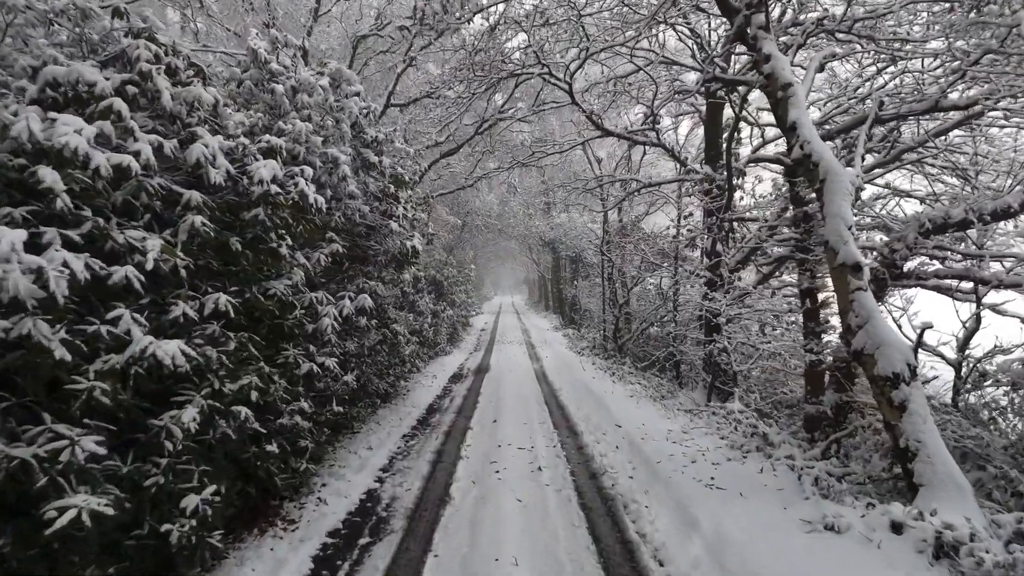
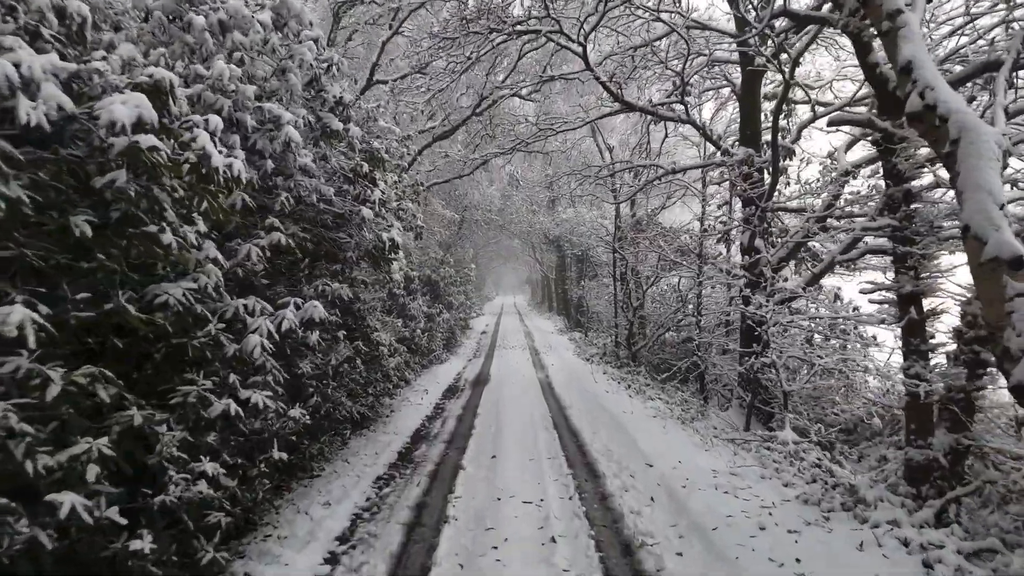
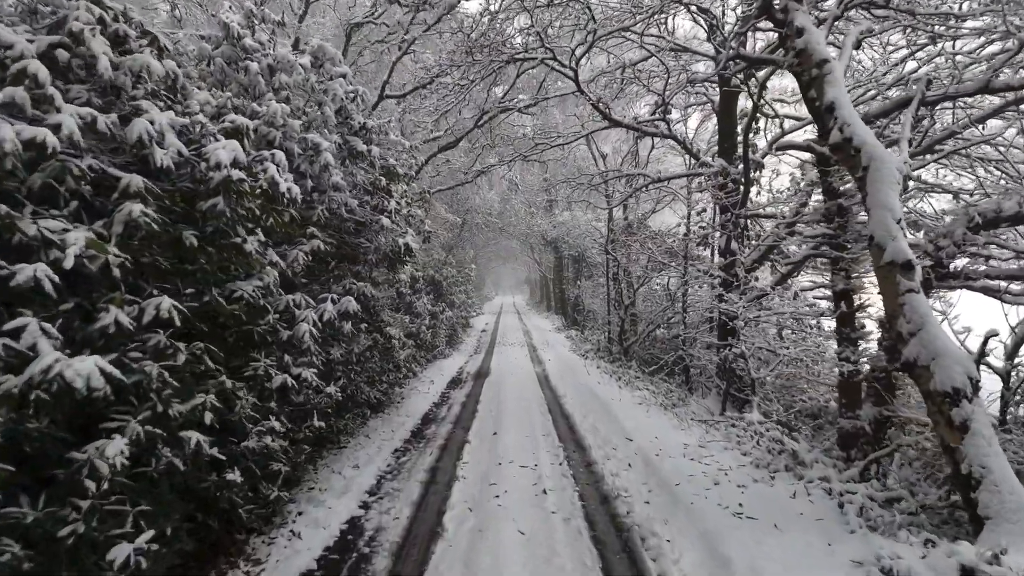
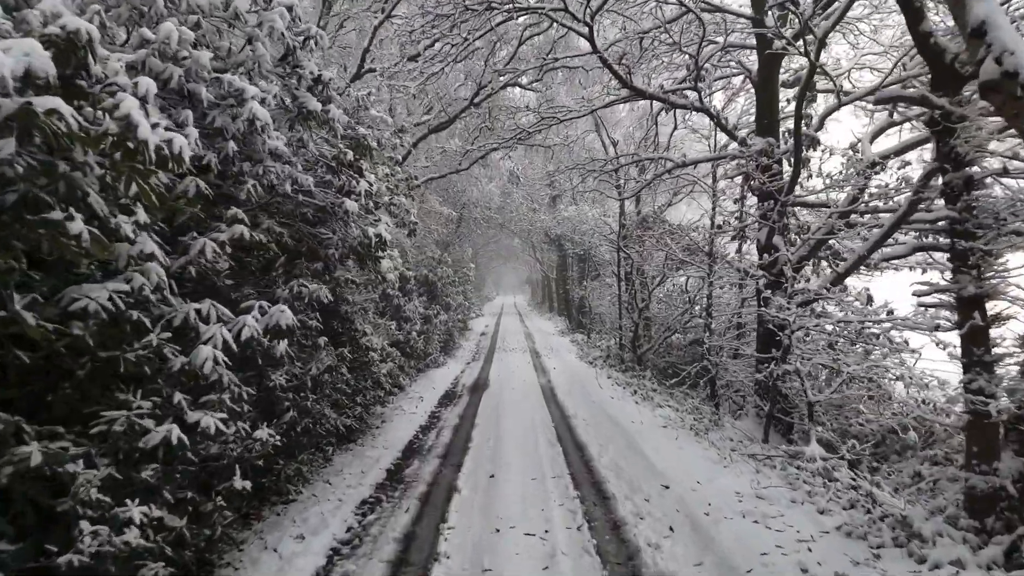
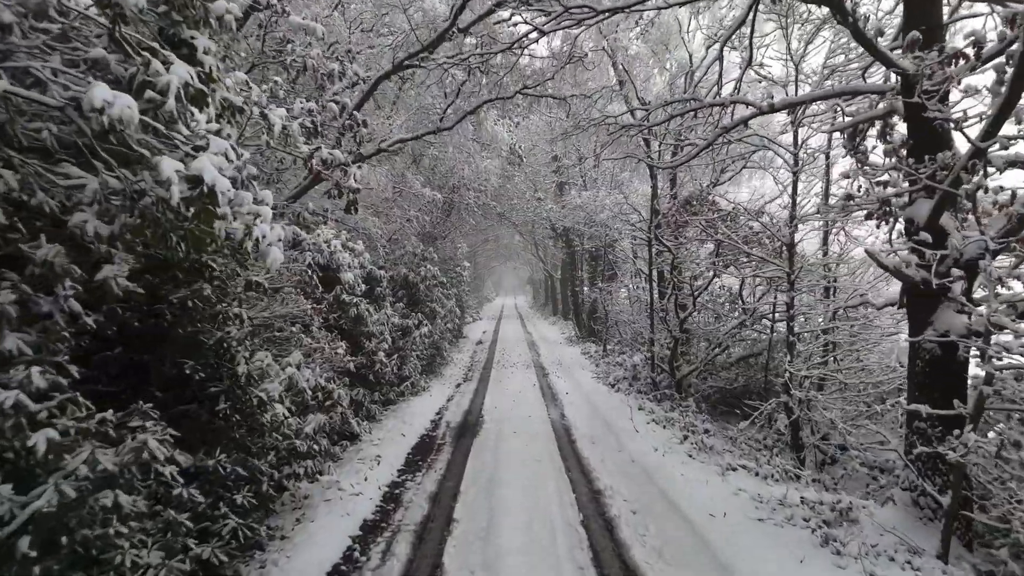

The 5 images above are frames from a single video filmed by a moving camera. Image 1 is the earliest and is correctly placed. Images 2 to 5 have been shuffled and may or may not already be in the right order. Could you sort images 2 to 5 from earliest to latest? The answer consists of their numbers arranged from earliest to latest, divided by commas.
3, 2, 4, 5
